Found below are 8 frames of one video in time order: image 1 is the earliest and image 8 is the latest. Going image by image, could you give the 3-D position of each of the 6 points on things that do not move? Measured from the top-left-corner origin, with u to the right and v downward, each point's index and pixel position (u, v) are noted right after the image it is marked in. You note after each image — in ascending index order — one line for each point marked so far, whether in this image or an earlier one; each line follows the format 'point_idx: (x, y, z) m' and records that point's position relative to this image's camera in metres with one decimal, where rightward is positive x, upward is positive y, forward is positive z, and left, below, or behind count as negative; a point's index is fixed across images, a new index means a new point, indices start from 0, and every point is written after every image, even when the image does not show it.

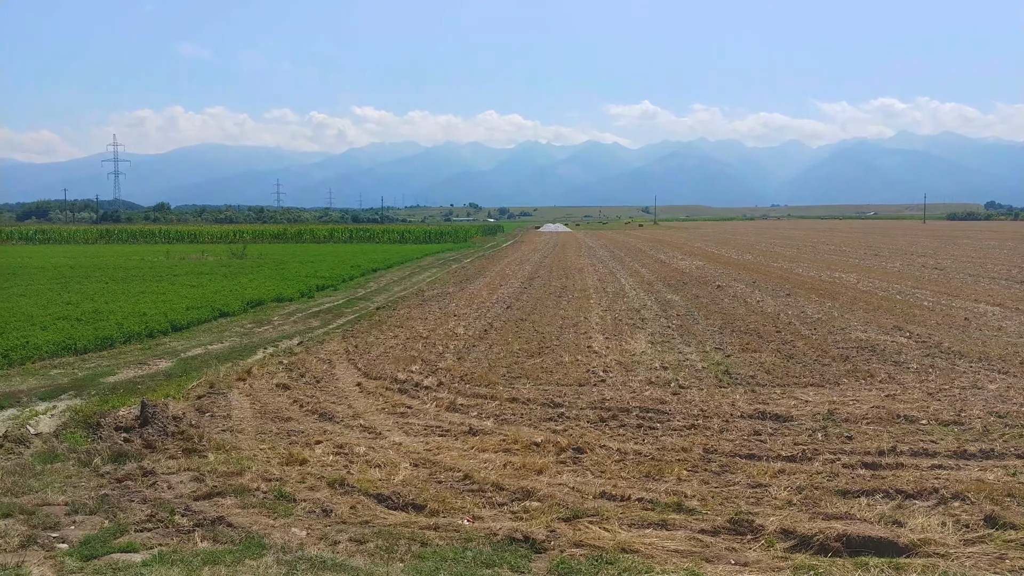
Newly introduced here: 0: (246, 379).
0: (-3.4, -1.2, +12.6) m
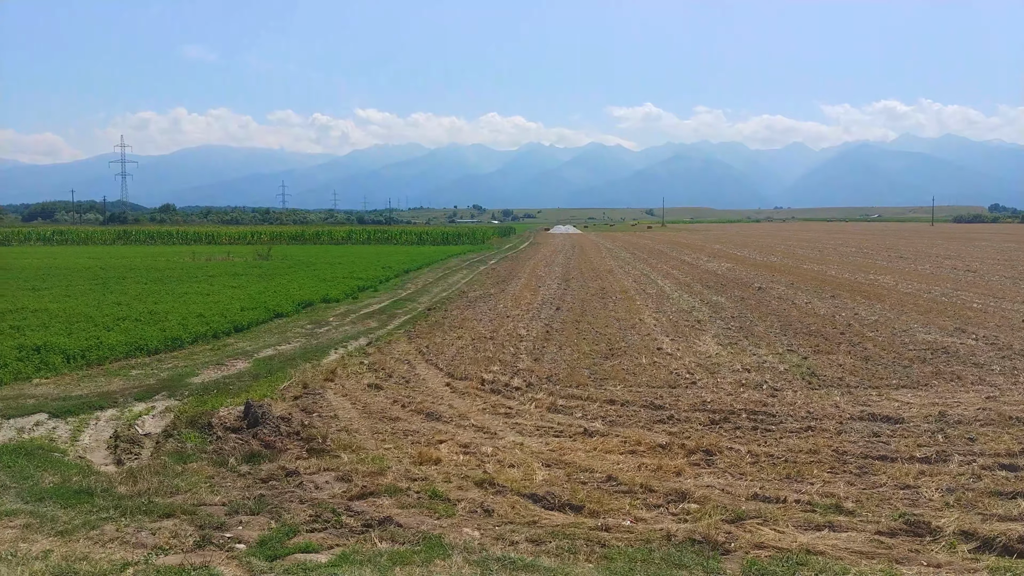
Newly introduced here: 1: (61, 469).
0: (-2.3, -1.2, +12.6) m
1: (-3.7, -1.5, +8.0) m
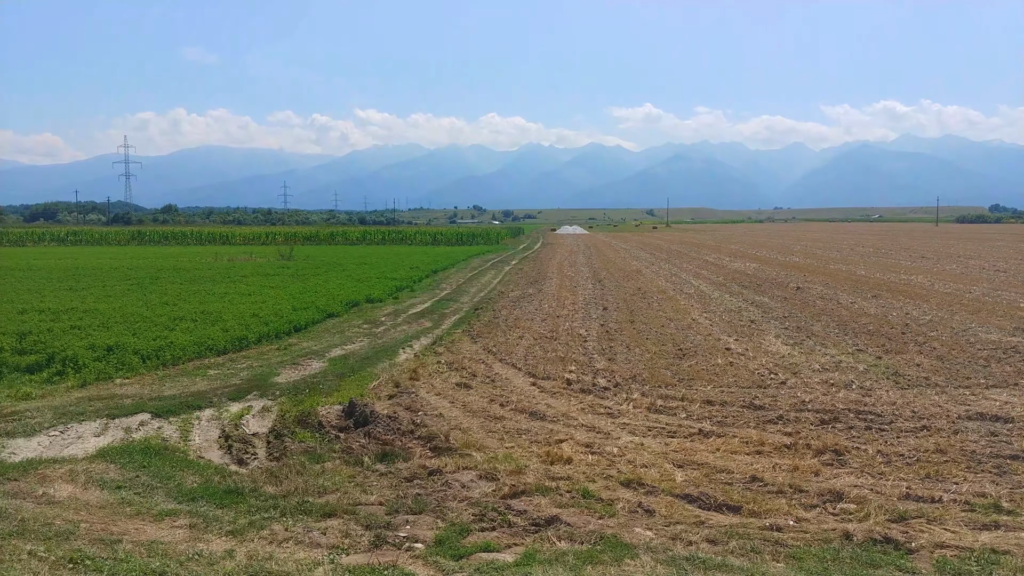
0: (-1.1, -1.2, +12.6) m
1: (-2.6, -1.5, +8.0) m
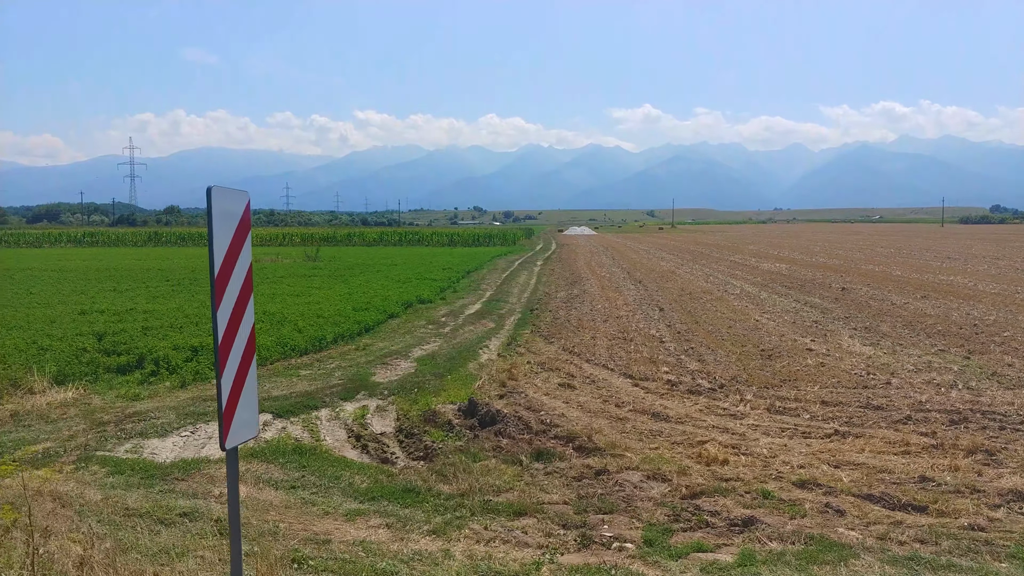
0: (+0.2, -1.2, +12.6) m
1: (-1.3, -1.5, +8.0) m
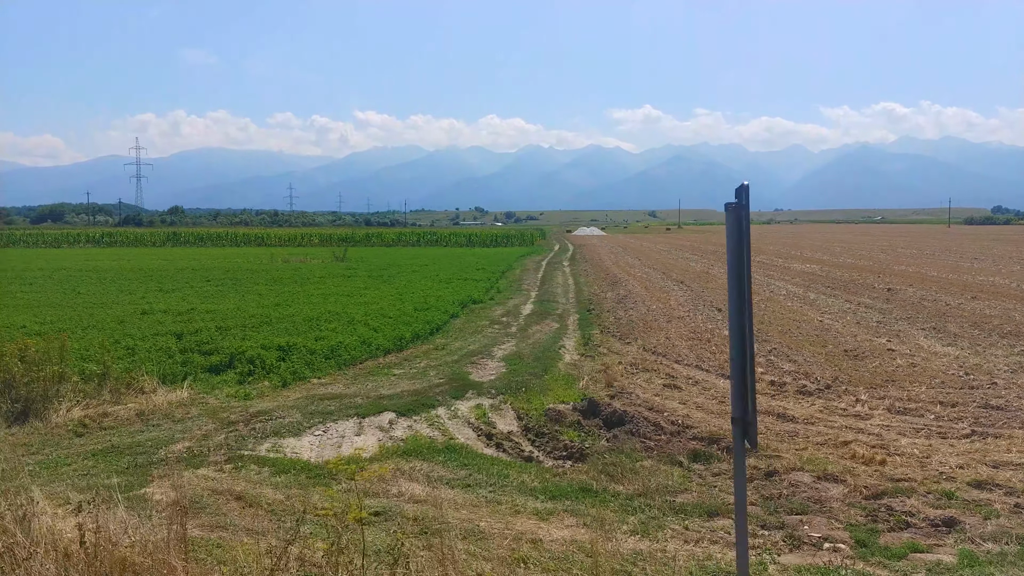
0: (+1.5, -1.2, +12.6) m
1: (+0.1, -1.5, +8.0) m
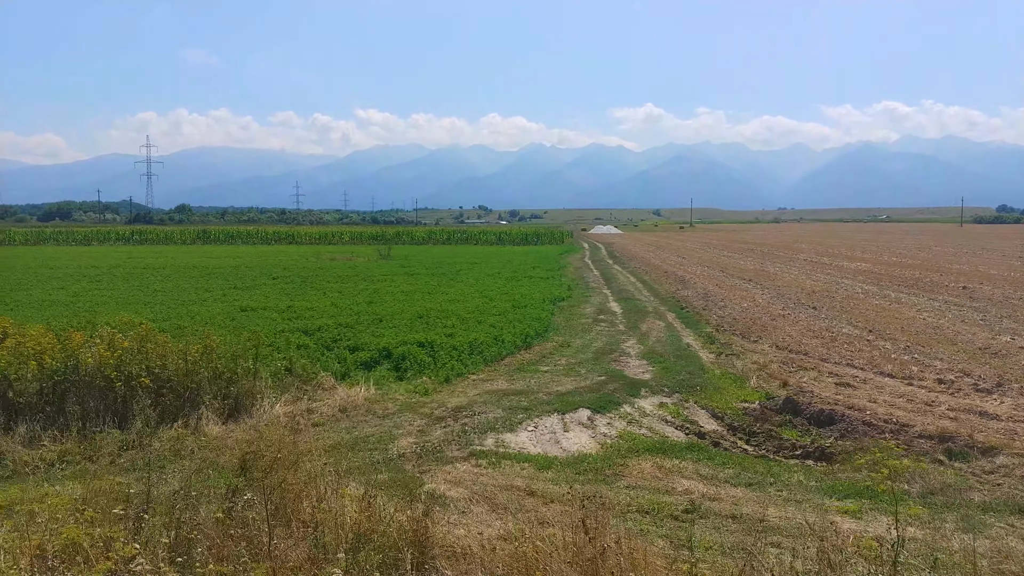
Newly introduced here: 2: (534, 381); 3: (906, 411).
0: (+3.6, -1.2, +12.6) m
1: (+2.2, -1.4, +7.9) m
2: (+0.3, -1.2, +12.8) m
3: (+4.2, -1.3, +10.5) m
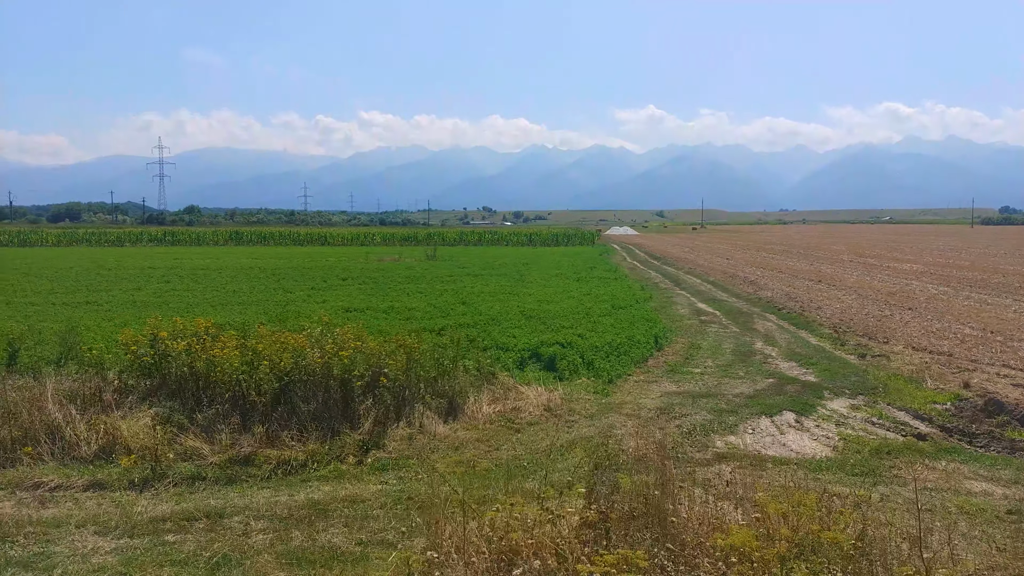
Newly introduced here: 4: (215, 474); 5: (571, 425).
0: (+5.8, -1.2, +12.5) m
1: (+4.4, -1.4, +7.9) m
2: (+2.5, -1.2, +12.8) m
3: (+6.4, -1.3, +10.4) m
4: (-2.5, -1.5, +8.1) m
5: (+0.6, -1.4, +9.8) m
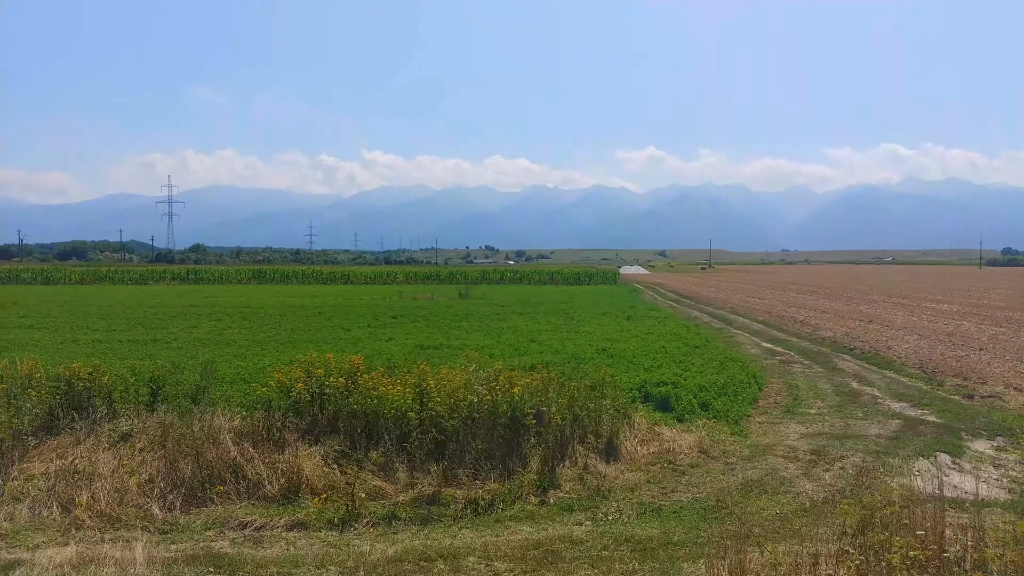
0: (+7.4, -1.7, +12.4) m
1: (+6.0, -1.8, +7.8) m
2: (+4.1, -1.7, +12.7) m
3: (+8.0, -1.8, +10.3) m
4: (-0.8, -1.9, +8.0) m
5: (+2.2, -1.8, +9.8) m
